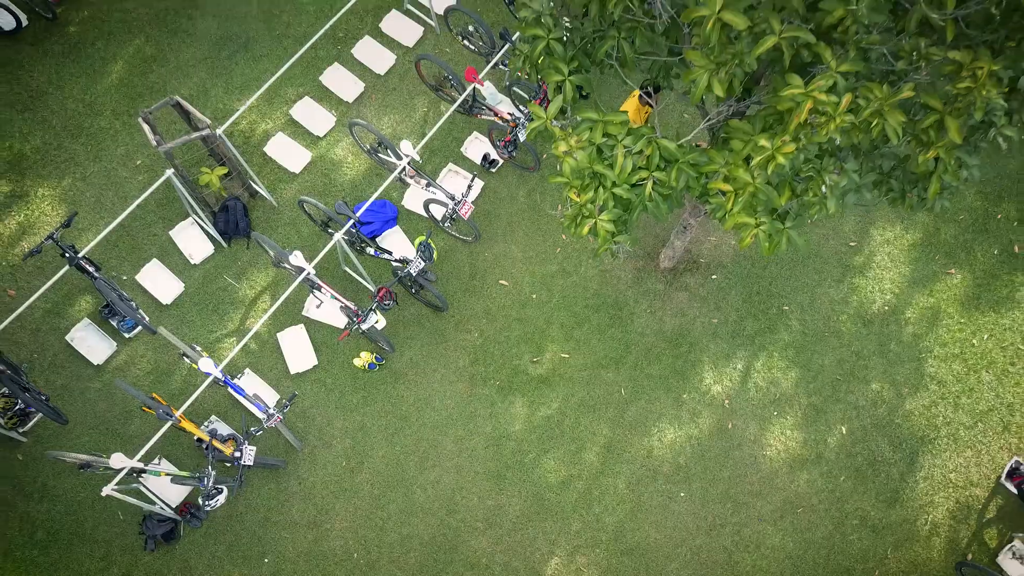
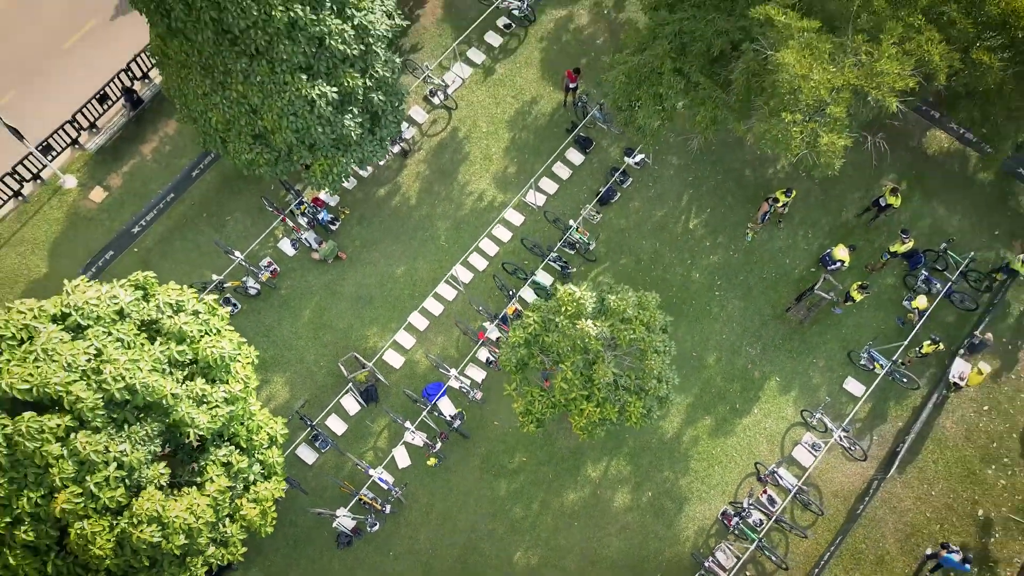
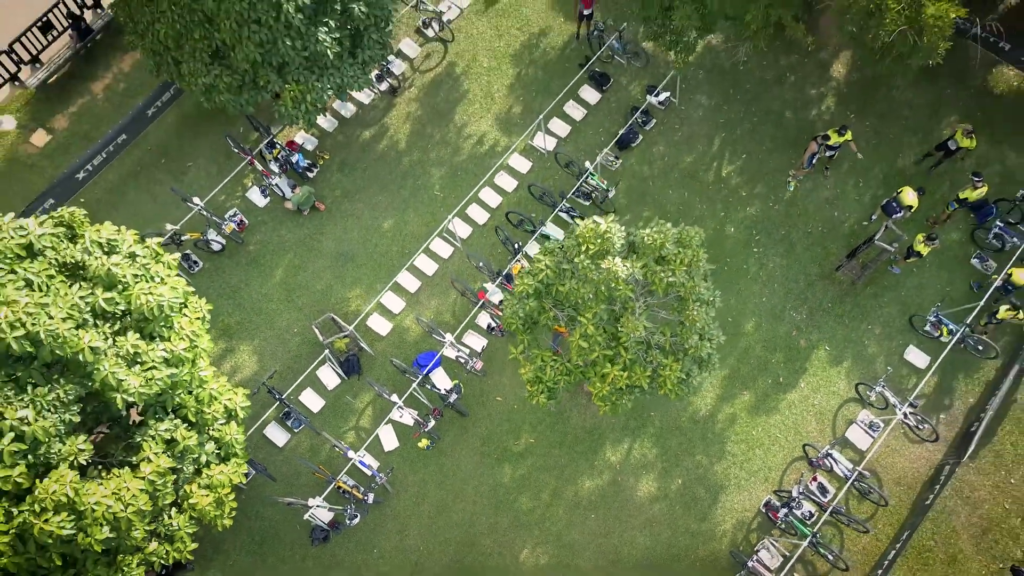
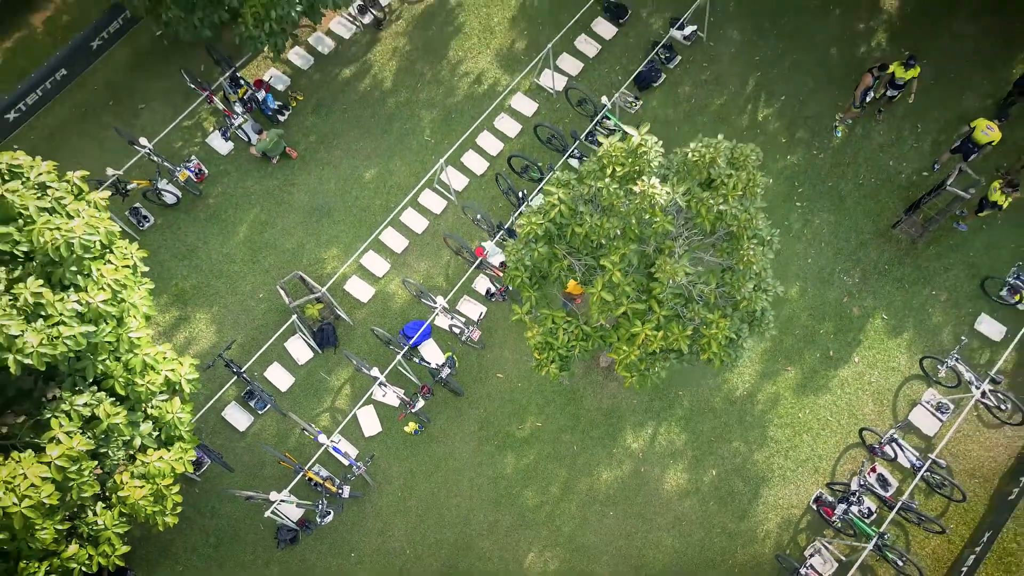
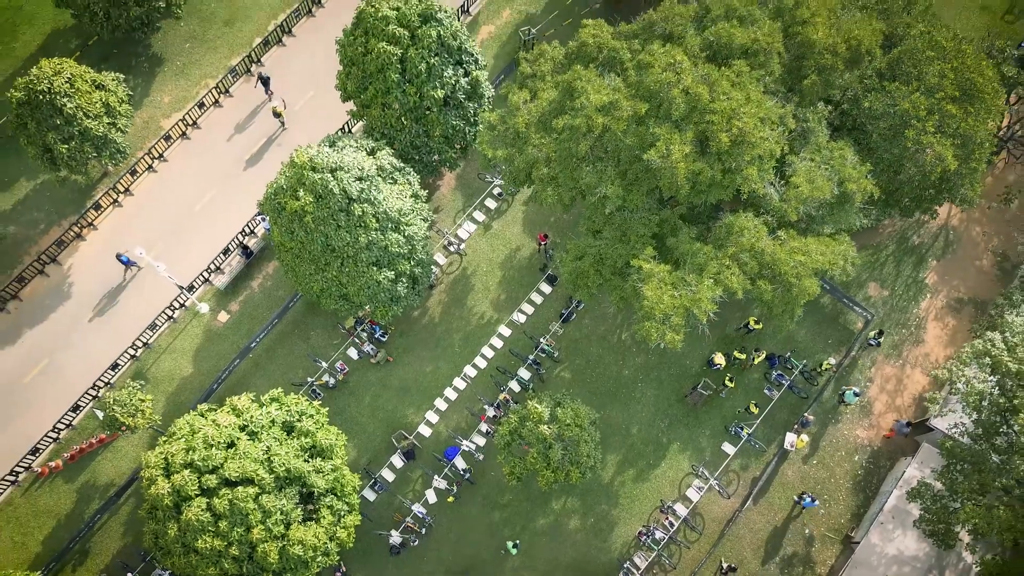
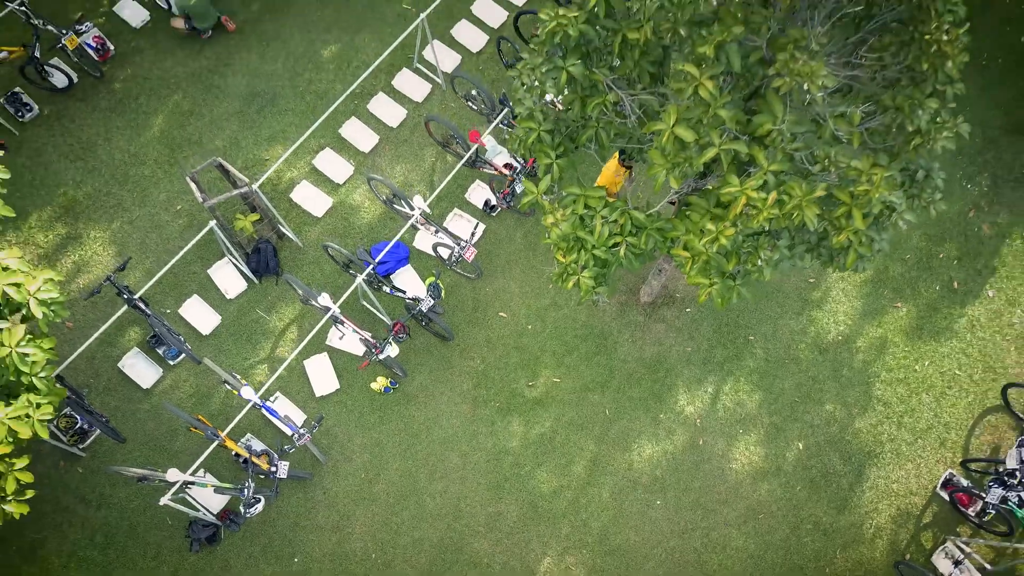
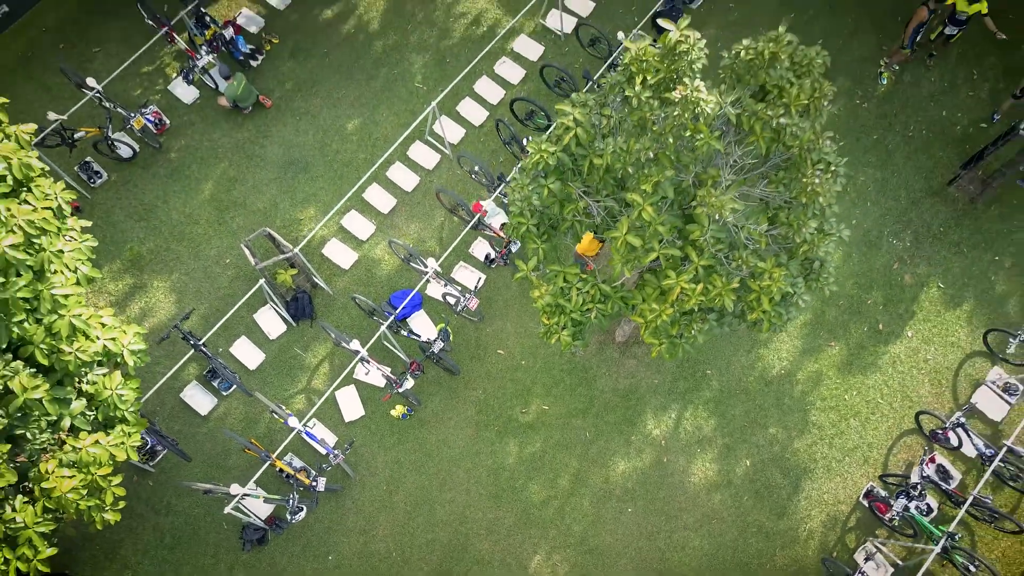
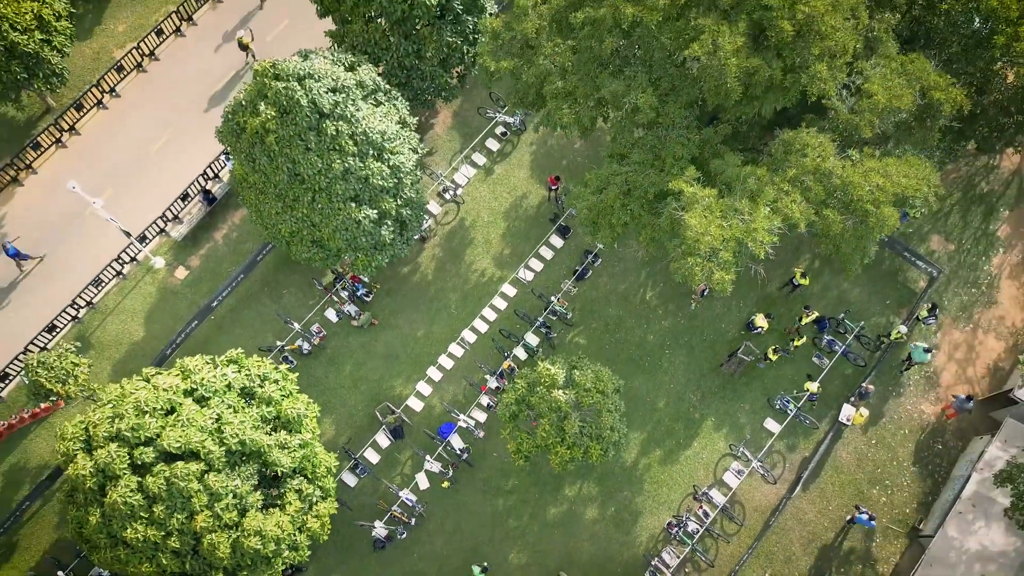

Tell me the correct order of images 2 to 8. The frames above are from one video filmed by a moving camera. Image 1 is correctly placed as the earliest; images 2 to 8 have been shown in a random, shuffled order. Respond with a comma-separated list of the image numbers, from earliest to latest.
6, 7, 4, 3, 2, 8, 5
